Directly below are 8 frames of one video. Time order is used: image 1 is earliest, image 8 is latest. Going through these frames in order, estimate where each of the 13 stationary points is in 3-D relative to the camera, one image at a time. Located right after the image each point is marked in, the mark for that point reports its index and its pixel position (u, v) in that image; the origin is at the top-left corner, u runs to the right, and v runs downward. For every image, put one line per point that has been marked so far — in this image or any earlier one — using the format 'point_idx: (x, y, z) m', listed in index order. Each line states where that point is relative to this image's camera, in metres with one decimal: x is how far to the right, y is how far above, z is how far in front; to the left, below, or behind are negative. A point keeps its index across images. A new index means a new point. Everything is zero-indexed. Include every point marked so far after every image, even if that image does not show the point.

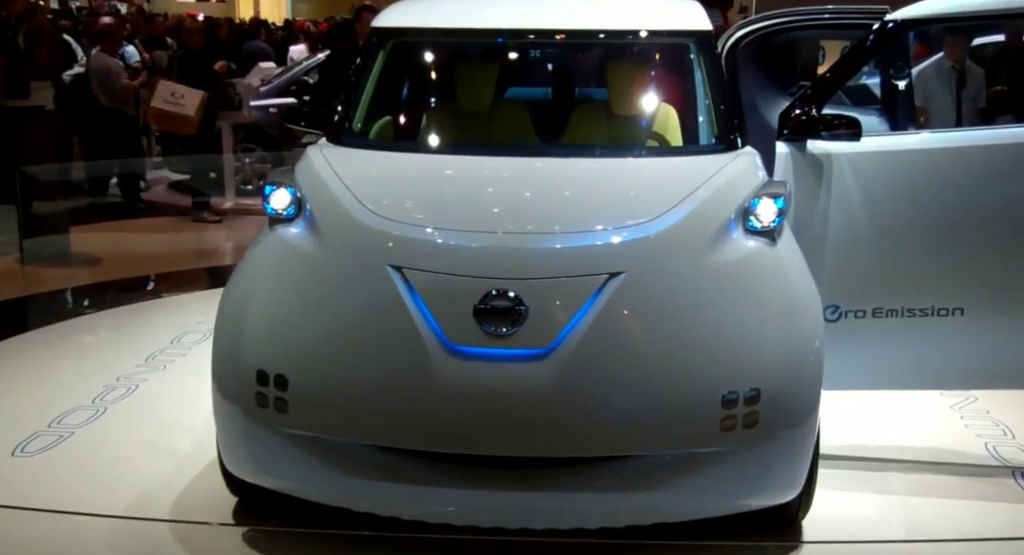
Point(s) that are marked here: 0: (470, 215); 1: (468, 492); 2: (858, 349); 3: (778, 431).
0: (-0.1, +0.2, +2.8) m
1: (-0.1, -0.5, +2.6) m
2: (+1.1, -0.2, +3.5) m
3: (+0.6, -0.4, +2.7) m
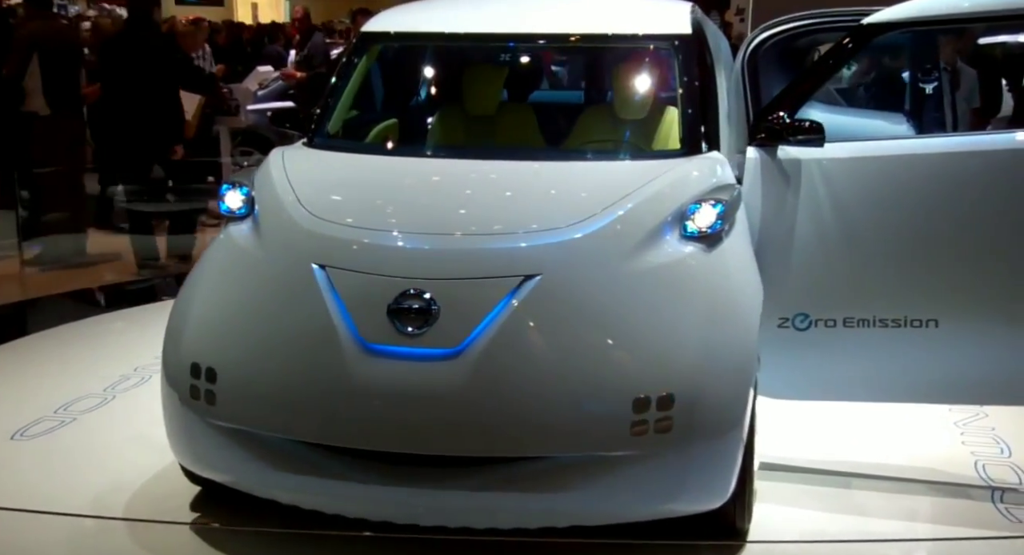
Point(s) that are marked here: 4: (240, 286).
0: (-0.3, +0.2, +2.9) m
1: (-0.3, -0.5, +2.7) m
2: (+1.0, -0.3, +3.4) m
3: (+0.4, -0.4, +2.7) m
4: (-0.7, 0.0, +2.9) m
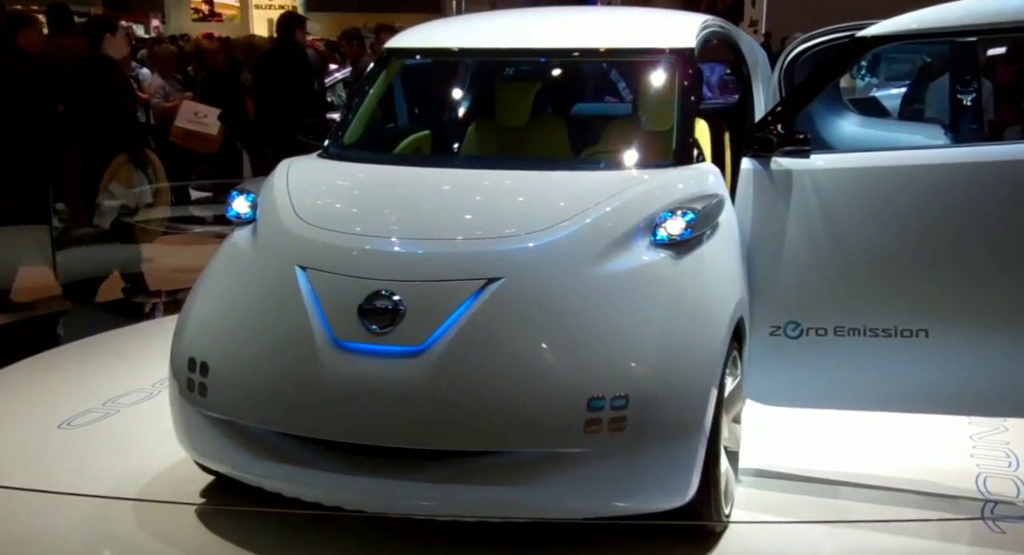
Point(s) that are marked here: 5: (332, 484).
0: (-0.3, +0.2, +3.0) m
1: (-0.4, -0.5, +2.8) m
2: (+1.0, -0.3, +3.4) m
3: (+0.3, -0.4, +2.8) m
4: (-0.8, 0.0, +3.1) m
5: (-0.5, -0.6, +2.8) m
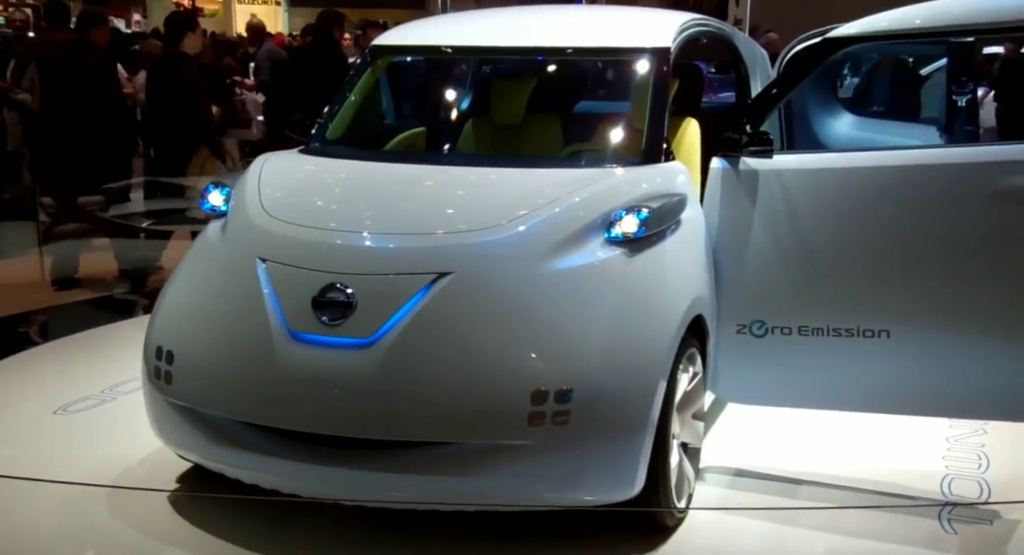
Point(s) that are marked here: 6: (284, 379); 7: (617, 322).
0: (-0.5, +0.2, +3.1) m
1: (-0.6, -0.5, +2.9) m
2: (+0.9, -0.3, +3.5) m
3: (+0.2, -0.4, +2.8) m
4: (-0.9, 0.0, +3.2) m
5: (-0.6, -0.5, +2.9) m
6: (-0.6, -0.3, +2.9) m
7: (+0.3, -0.1, +2.9) m
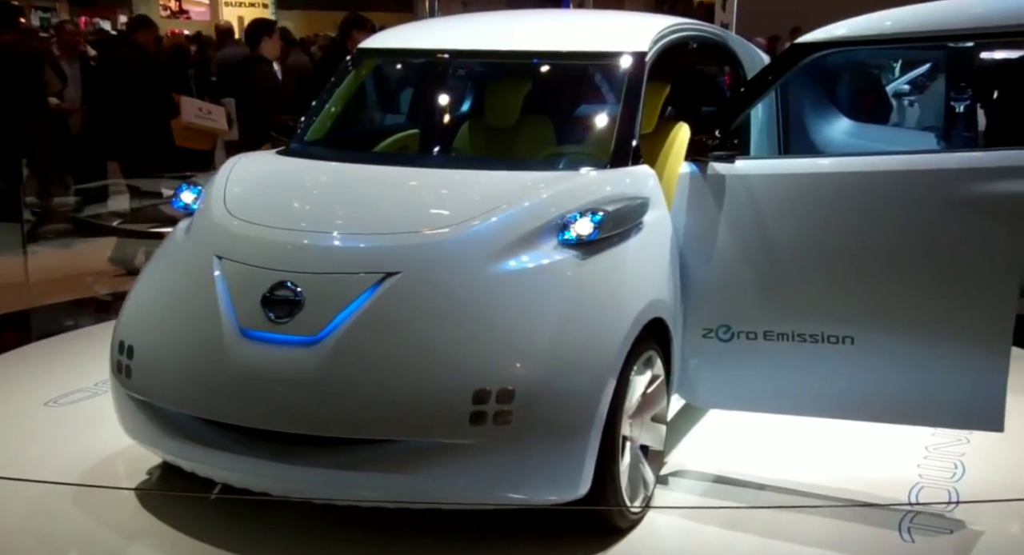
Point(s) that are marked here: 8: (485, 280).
0: (-0.6, +0.2, +3.1) m
1: (-0.7, -0.5, +2.9) m
2: (+0.8, -0.3, +3.4) m
3: (+0.1, -0.4, +2.8) m
4: (-1.0, 0.0, +3.2) m
5: (-0.8, -0.5, +3.0) m
6: (-0.8, -0.3, +2.9) m
7: (+0.1, -0.1, +2.9) m
8: (-0.1, 0.0, +2.9) m
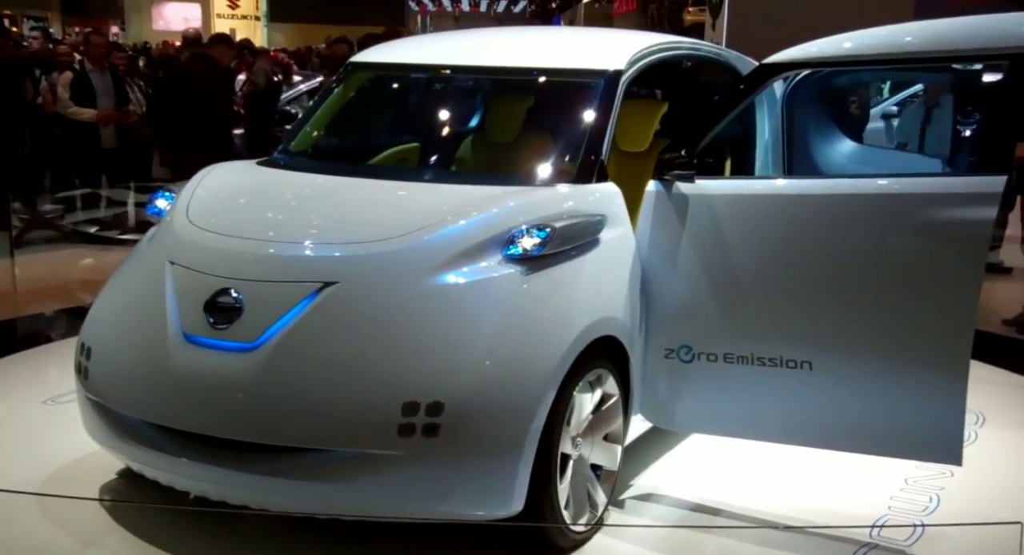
0: (-0.7, +0.2, +3.2) m
1: (-0.9, -0.5, +3.0) m
2: (+0.6, -0.4, +3.4) m
3: (-0.1, -0.4, +2.8) m
4: (-1.2, 0.0, +3.3) m
5: (-0.9, -0.5, +3.0) m
6: (-0.9, -0.3, +2.9) m
7: (0.0, -0.2, +2.9) m
8: (-0.2, 0.0, +2.9) m
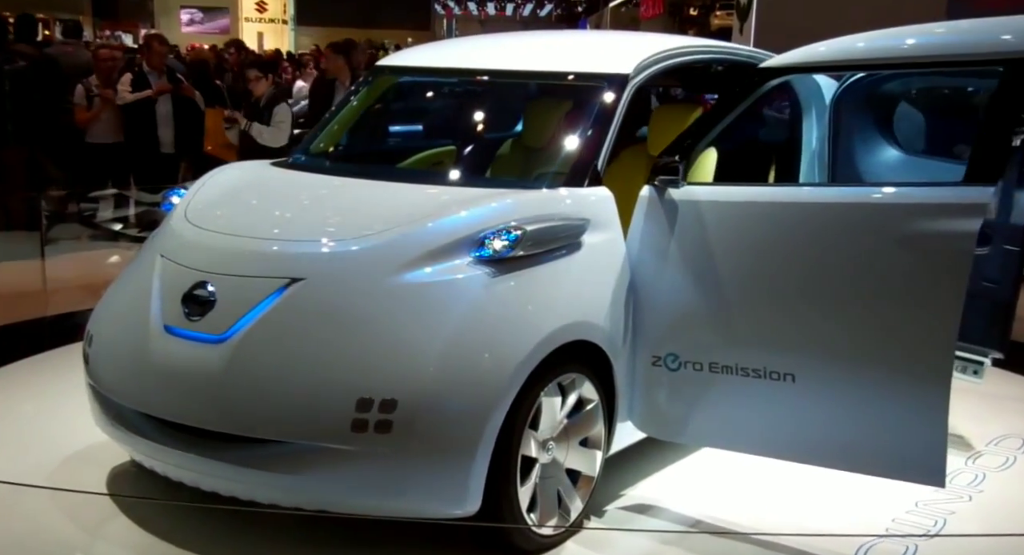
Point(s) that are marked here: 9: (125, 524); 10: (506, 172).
0: (-0.8, +0.2, +3.3) m
1: (-1.0, -0.5, +3.1) m
2: (+0.6, -0.4, +3.3) m
3: (-0.2, -0.4, +2.8) m
4: (-1.2, 0.0, +3.4) m
5: (-1.0, -0.5, +3.1) m
6: (-1.0, -0.3, +3.1) m
7: (-0.1, -0.2, +2.9) m
8: (-0.3, 0.0, +2.9) m
9: (-1.2, -0.8, +3.4) m
10: (0.0, +0.4, +4.1) m
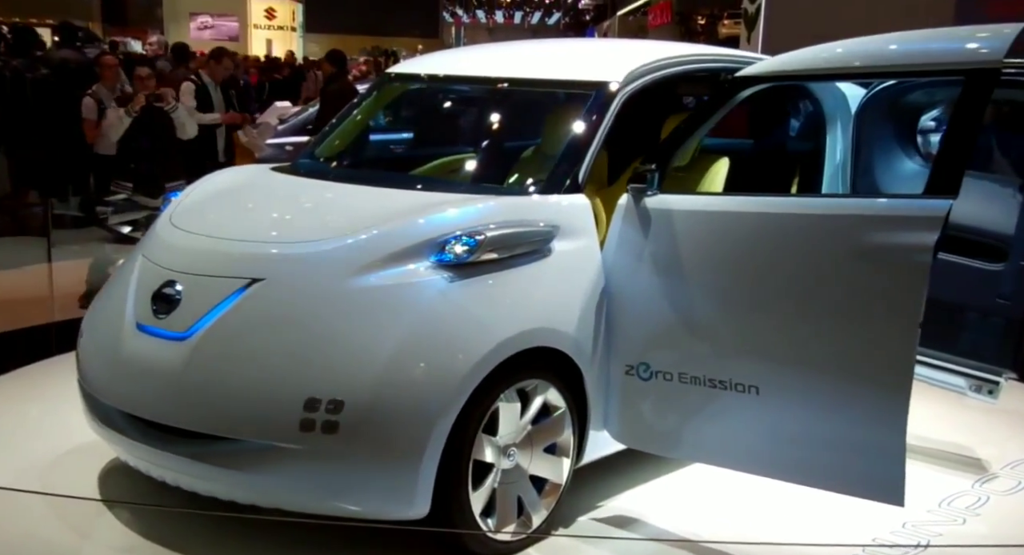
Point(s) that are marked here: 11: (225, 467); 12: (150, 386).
0: (-0.9, +0.2, +3.3) m
1: (-1.1, -0.5, +3.2) m
2: (+0.5, -0.4, +3.3) m
3: (-0.4, -0.4, +2.9) m
4: (-1.3, 0.0, +3.5) m
5: (-1.2, -0.5, +3.2) m
6: (-1.1, -0.3, +3.1) m
7: (-0.3, -0.2, +2.9) m
8: (-0.5, 0.0, +3.0) m
9: (-1.3, -0.8, +3.5) m
10: (0.0, +0.4, +4.1) m
11: (-0.8, -0.5, +3.0) m
12: (-1.0, -0.3, +3.0) m
